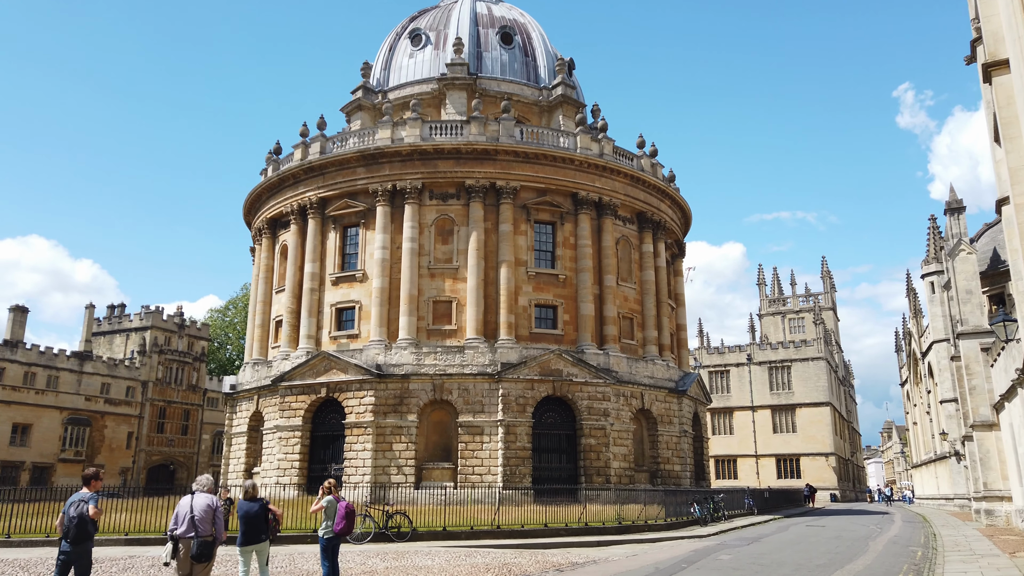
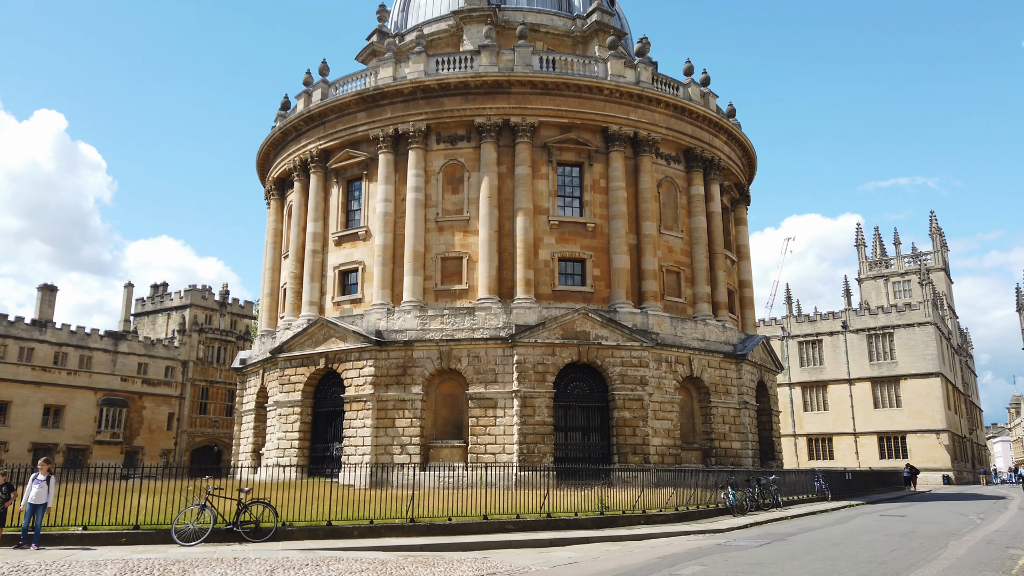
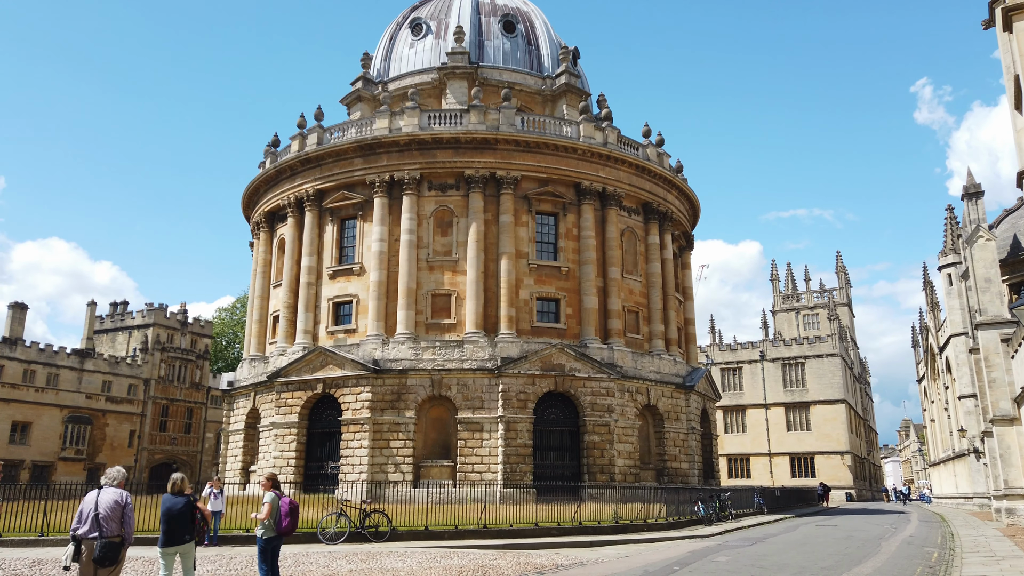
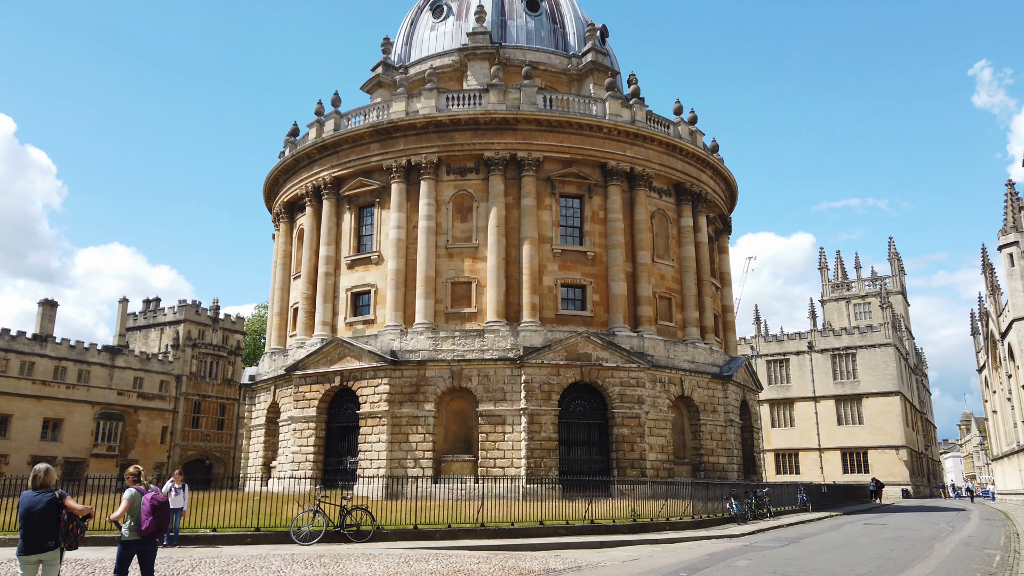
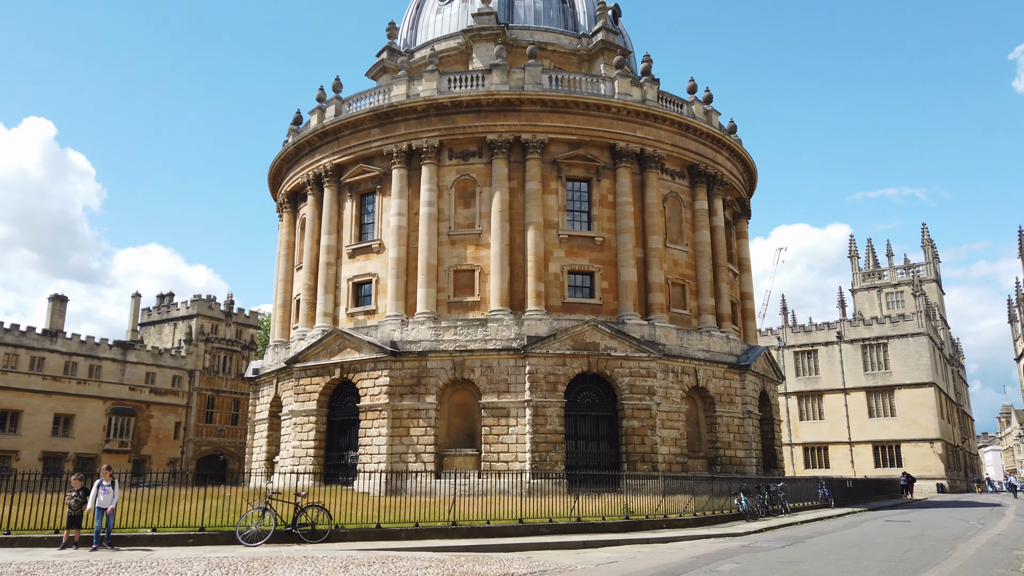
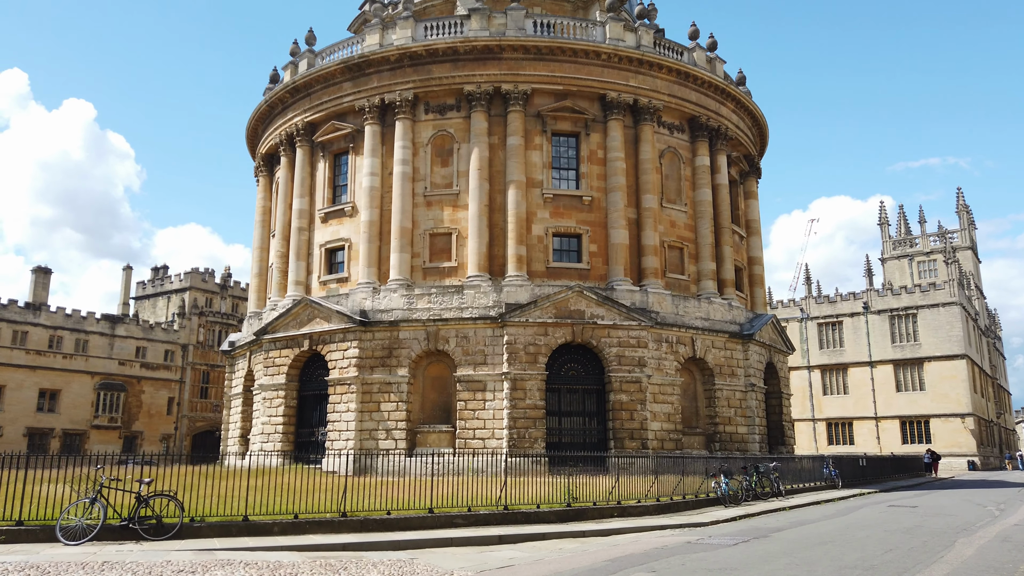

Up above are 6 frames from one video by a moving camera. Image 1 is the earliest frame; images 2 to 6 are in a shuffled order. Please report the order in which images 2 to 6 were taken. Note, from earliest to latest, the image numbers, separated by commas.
3, 4, 5, 2, 6
